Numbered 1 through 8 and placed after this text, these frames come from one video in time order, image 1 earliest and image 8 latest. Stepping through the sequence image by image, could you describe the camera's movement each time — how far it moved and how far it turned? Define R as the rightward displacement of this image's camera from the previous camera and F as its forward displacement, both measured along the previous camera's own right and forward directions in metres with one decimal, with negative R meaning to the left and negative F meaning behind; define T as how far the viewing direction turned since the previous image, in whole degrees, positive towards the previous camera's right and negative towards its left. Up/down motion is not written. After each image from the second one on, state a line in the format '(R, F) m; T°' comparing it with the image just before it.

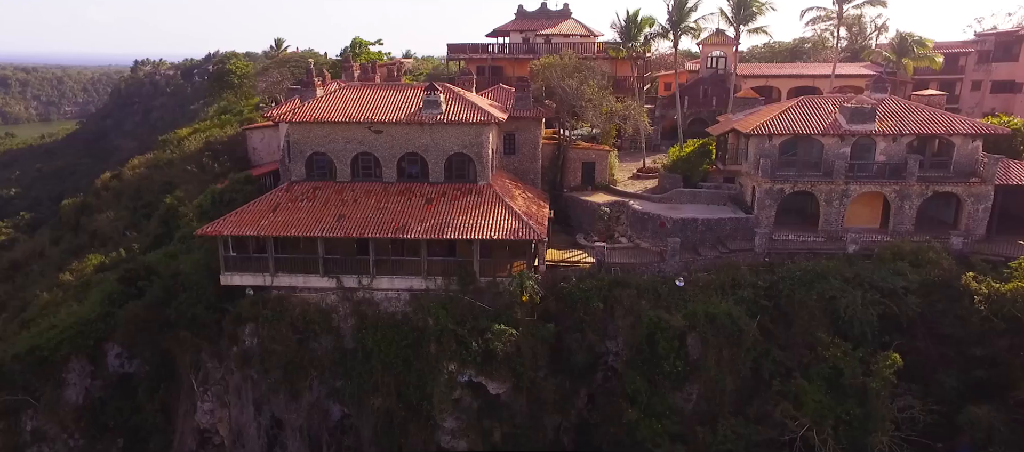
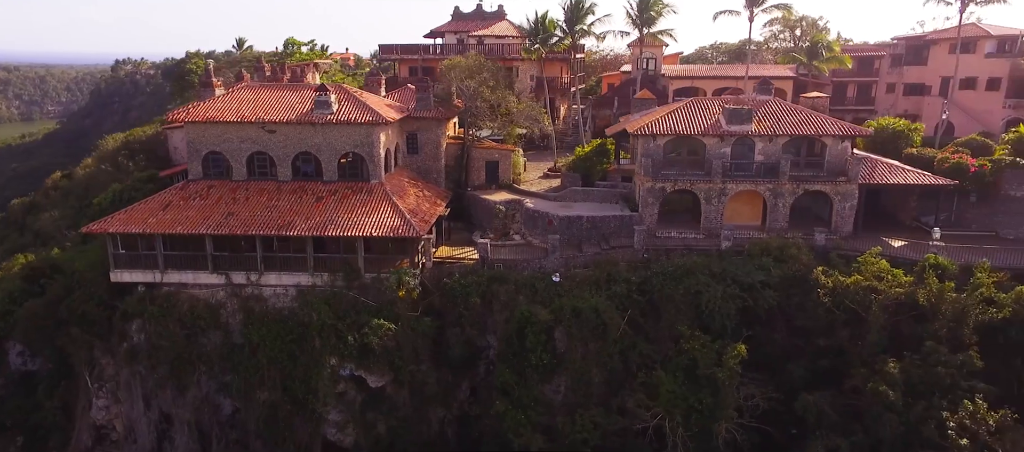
(+4.3, -0.8) m; +1°
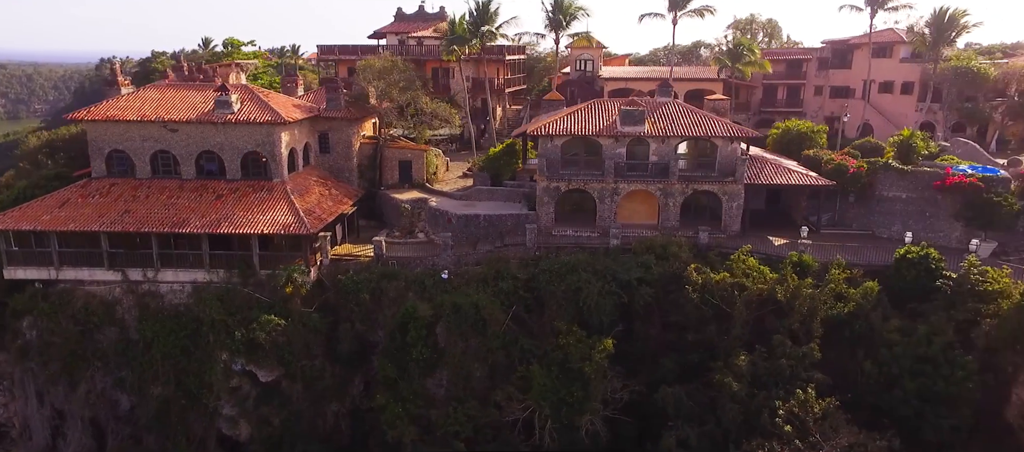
(+4.1, -0.7) m; +1°
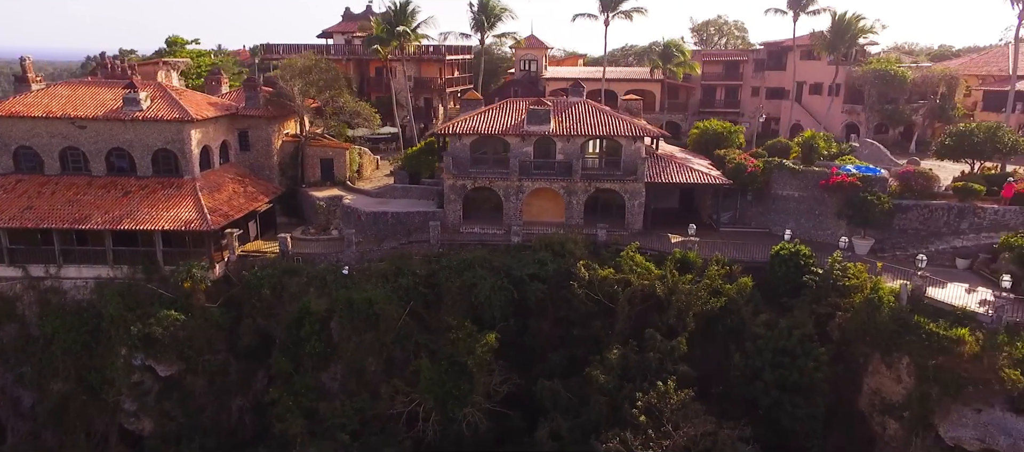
(+3.7, -0.5) m; +1°
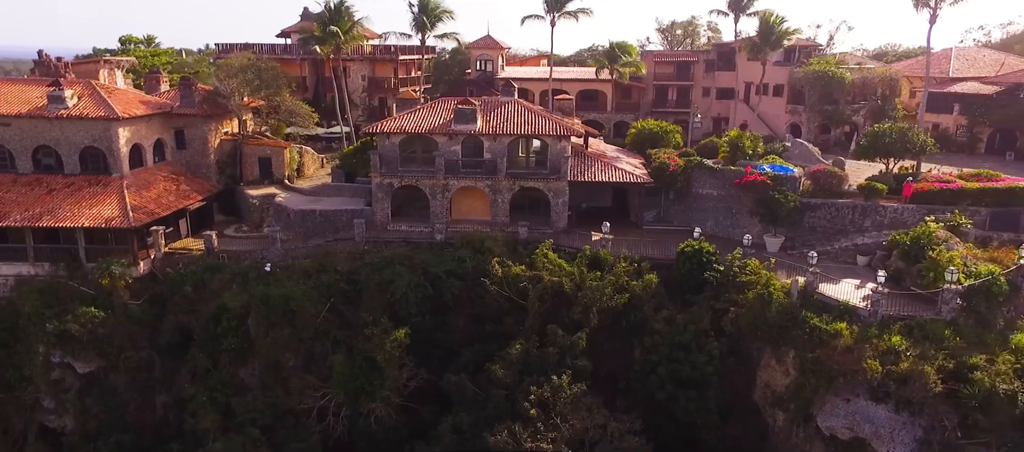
(+3.0, -0.4) m; +1°
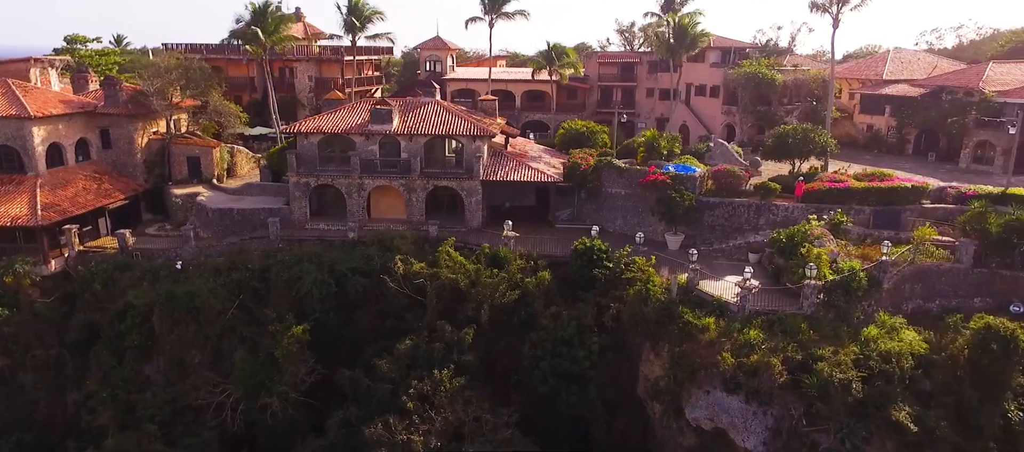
(+3.5, -0.5) m; +1°
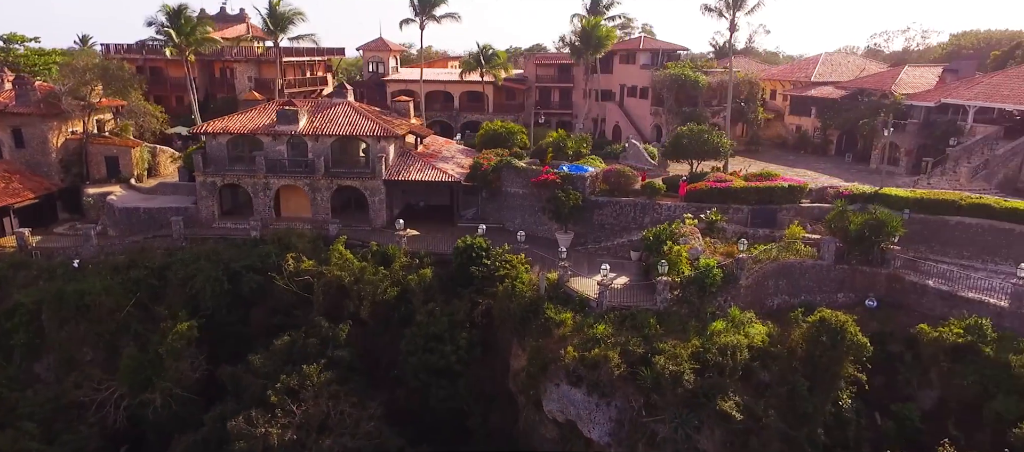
(+4.1, -0.5) m; +1°
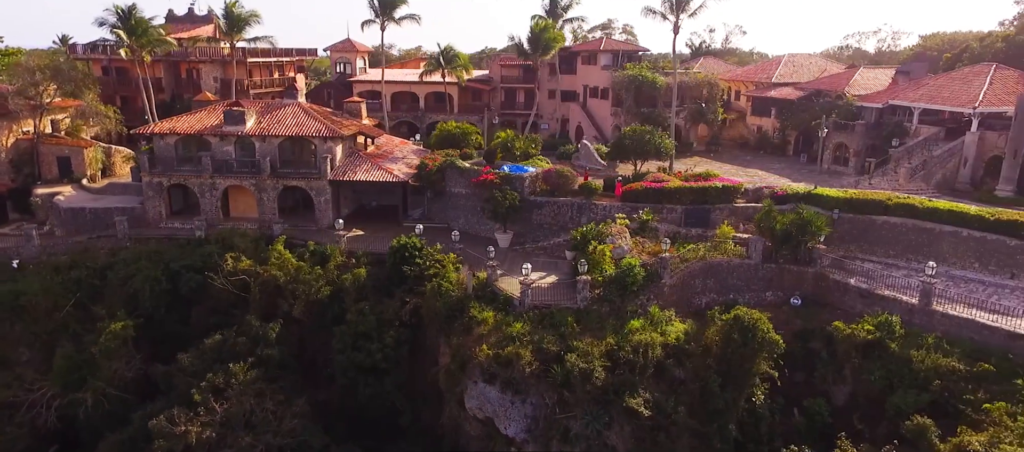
(+2.3, -0.2) m; +1°
